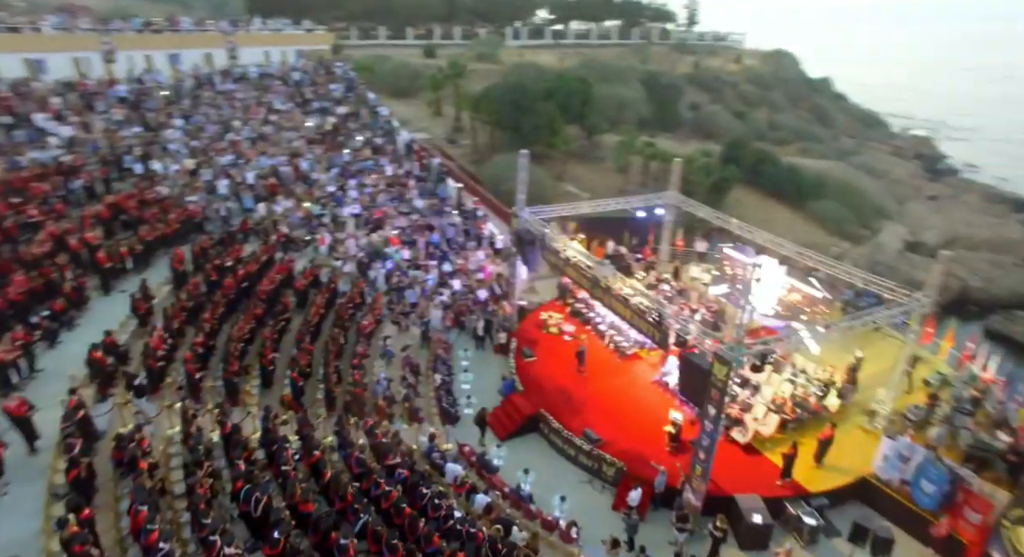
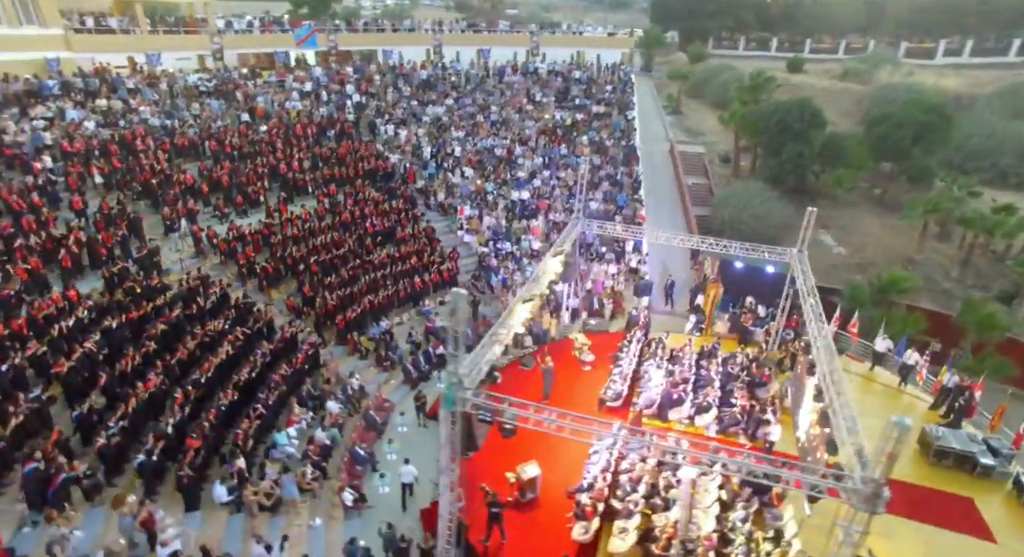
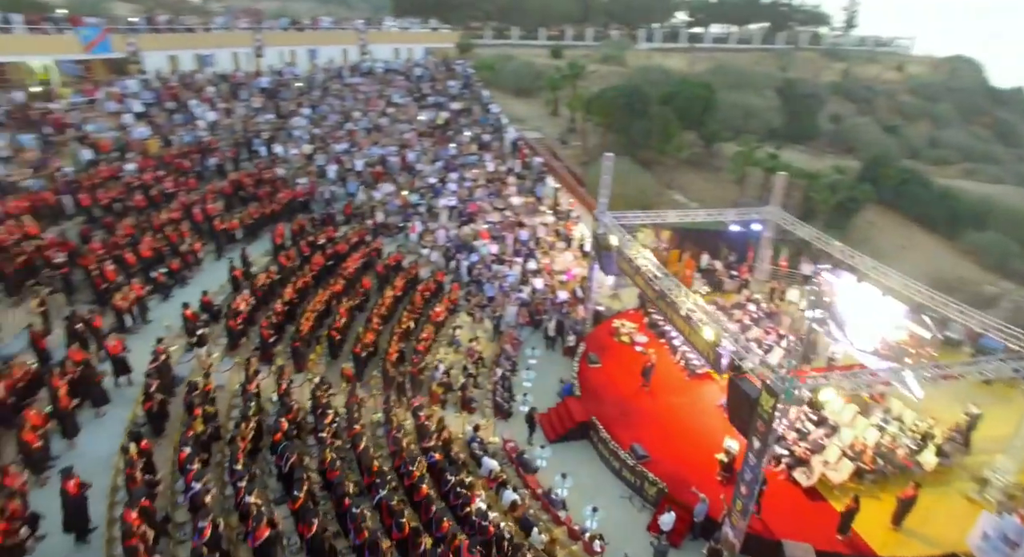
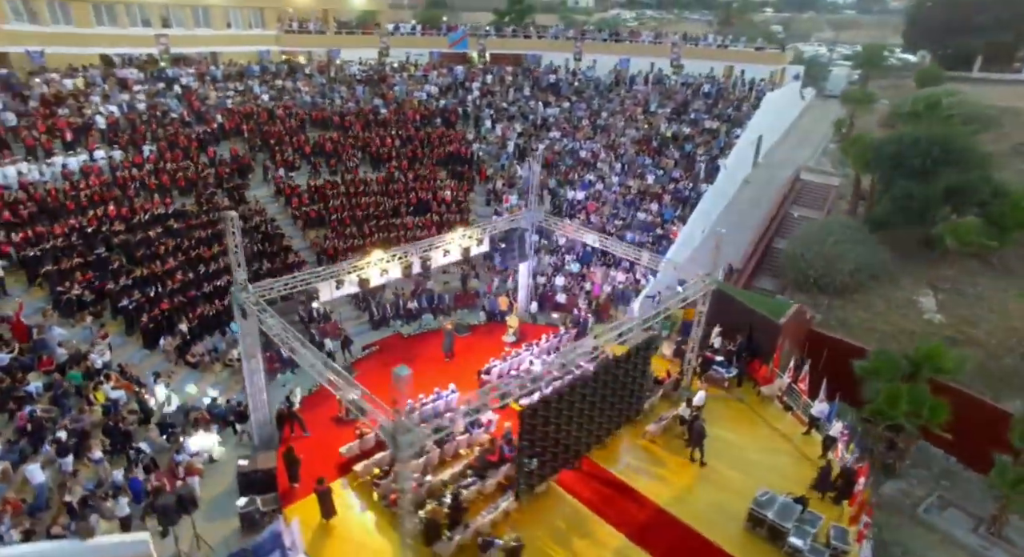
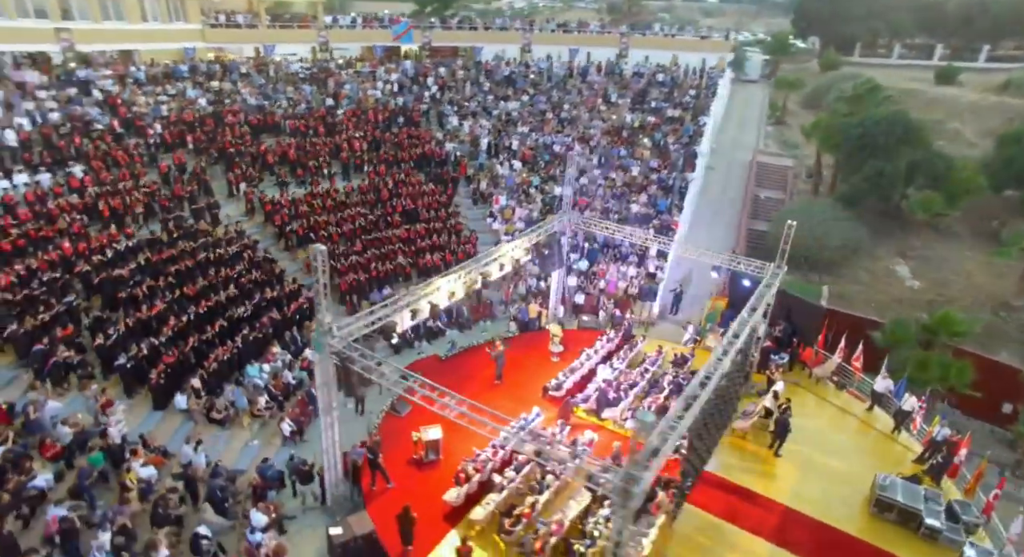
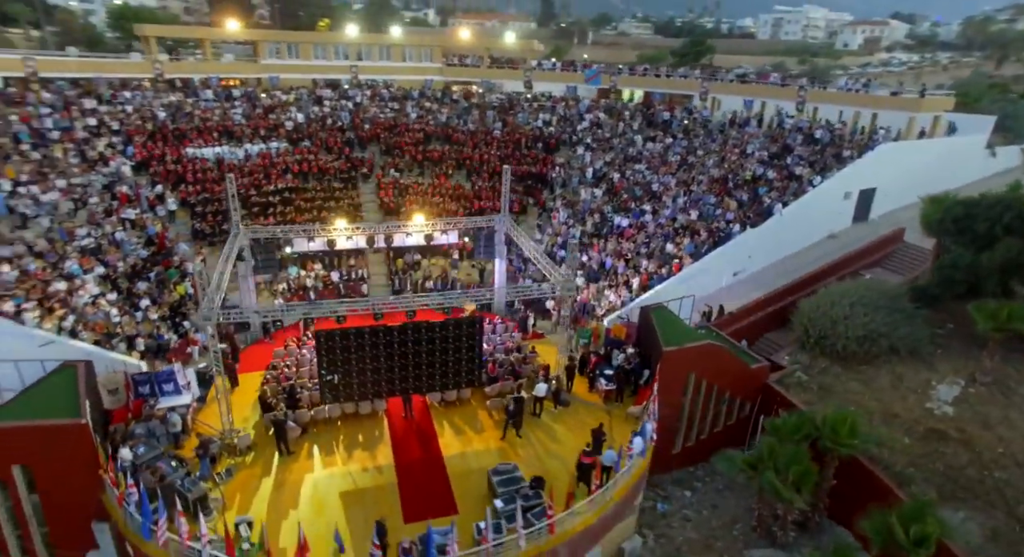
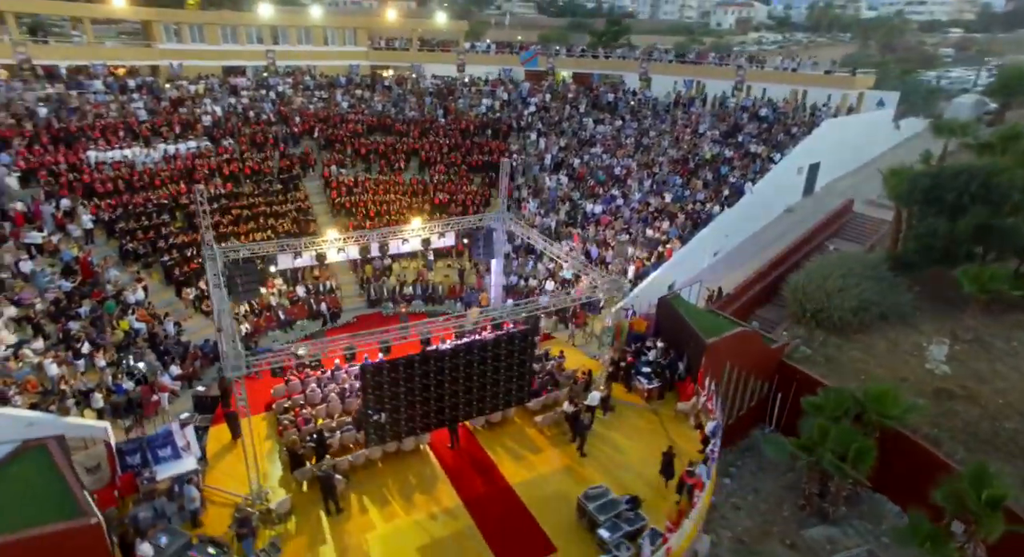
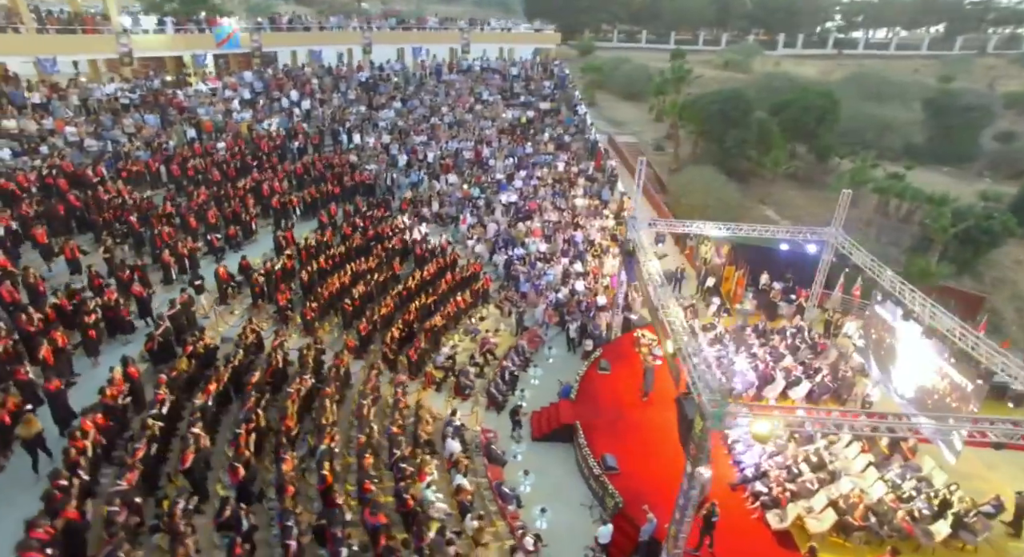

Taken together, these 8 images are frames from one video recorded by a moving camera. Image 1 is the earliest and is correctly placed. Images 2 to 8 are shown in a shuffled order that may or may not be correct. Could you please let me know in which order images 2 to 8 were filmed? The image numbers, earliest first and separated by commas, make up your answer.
3, 8, 2, 5, 4, 7, 6
